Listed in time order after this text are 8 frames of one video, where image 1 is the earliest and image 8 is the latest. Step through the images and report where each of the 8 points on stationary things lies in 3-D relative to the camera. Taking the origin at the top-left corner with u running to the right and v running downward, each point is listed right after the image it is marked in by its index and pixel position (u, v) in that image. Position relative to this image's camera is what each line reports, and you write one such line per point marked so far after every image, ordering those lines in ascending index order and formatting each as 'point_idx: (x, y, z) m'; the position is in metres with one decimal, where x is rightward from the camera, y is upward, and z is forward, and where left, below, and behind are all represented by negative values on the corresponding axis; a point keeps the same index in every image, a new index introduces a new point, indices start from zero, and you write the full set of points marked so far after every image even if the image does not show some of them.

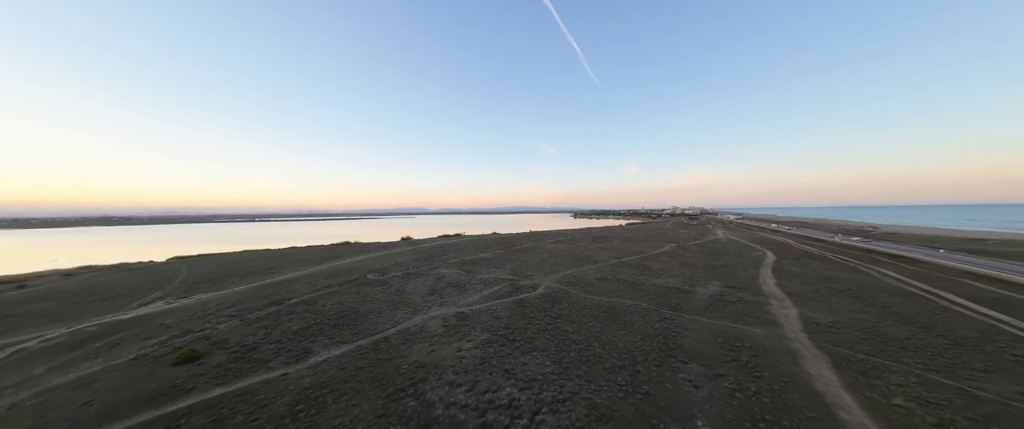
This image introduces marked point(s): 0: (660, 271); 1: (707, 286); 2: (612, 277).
0: (+5.7, -2.2, +9.7) m
1: (+6.0, -2.3, +7.7) m
2: (+3.6, -2.3, +9.0) m
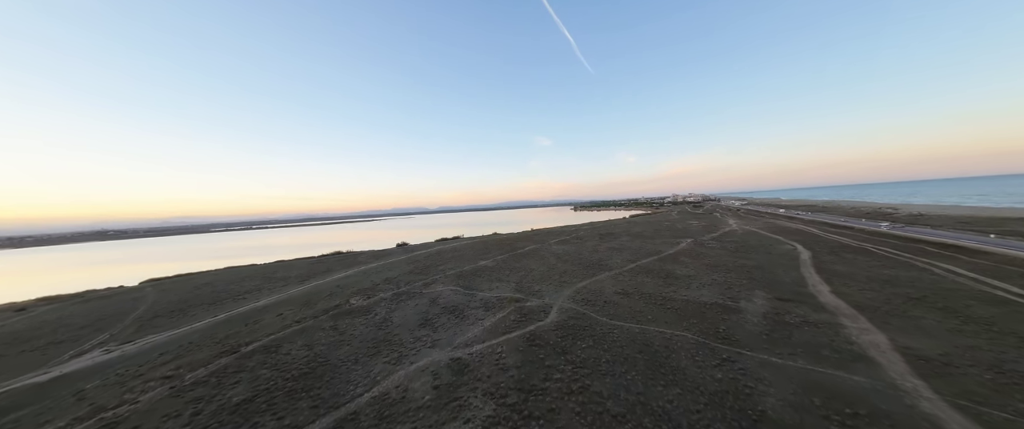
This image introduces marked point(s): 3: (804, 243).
0: (+5.9, -2.2, +8.4) m
1: (+6.2, -2.2, +6.4) m
2: (+3.8, -2.4, +7.7) m
3: (+14.5, -1.5, +12.3) m
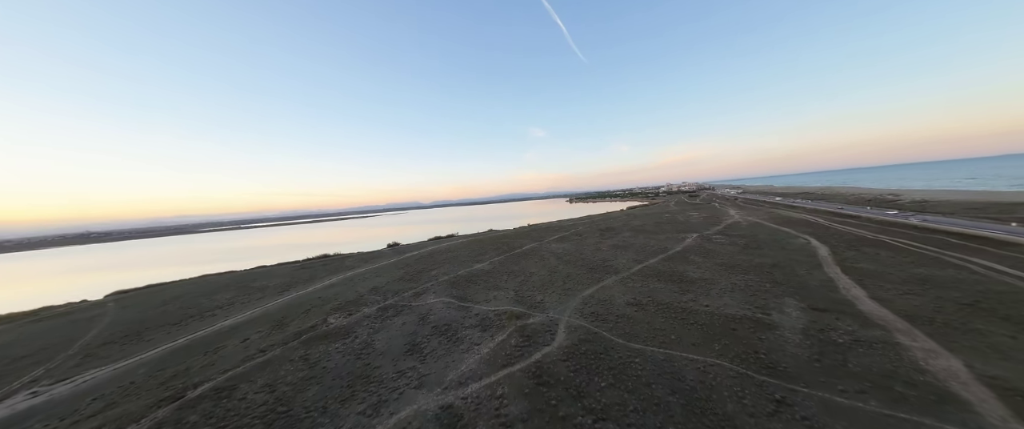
0: (+5.9, -2.1, +7.7) m
1: (+6.2, -2.2, +5.7) m
2: (+3.7, -2.4, +6.9) m
3: (+14.3, -1.1, +11.7) m
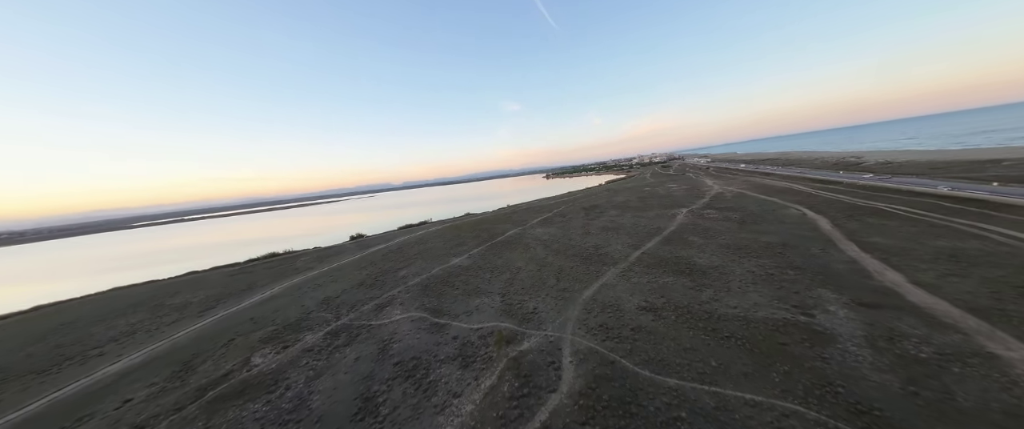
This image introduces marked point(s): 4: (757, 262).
0: (+5.5, -1.6, +6.6) m
1: (+6.0, -1.8, +4.7) m
2: (+3.4, -2.0, +5.7) m
3: (+13.5, +0.3, +11.3) m
4: (+6.9, -1.3, +7.1) m
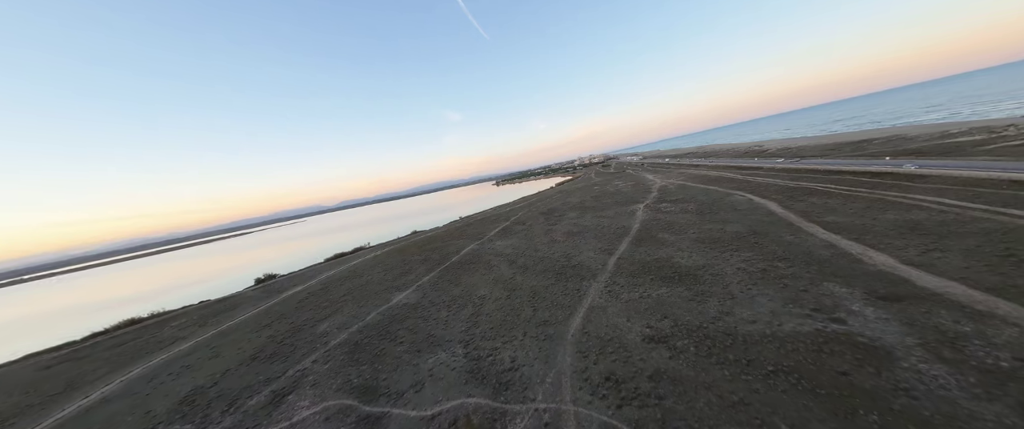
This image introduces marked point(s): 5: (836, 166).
0: (+4.7, -1.4, +5.8) m
1: (+5.5, -1.6, +4.0) m
2: (+2.9, -2.0, +4.5) m
3: (+11.4, +1.0, +11.9) m
4: (+5.9, -1.1, +6.5) m
5: (+16.4, +2.5, +12.7) m
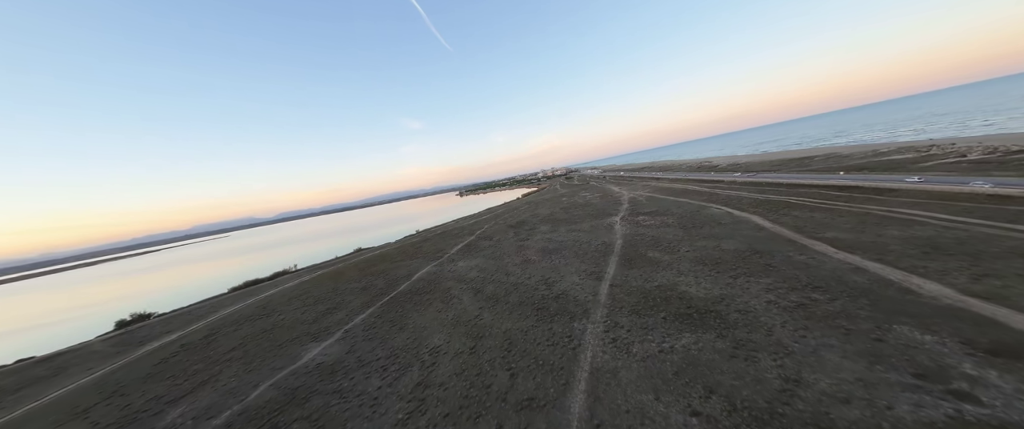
0: (+4.1, -1.8, +4.4) m
1: (+5.2, -1.8, +2.7) m
2: (+2.5, -2.3, +2.9) m
3: (+9.9, +0.4, +11.5) m
4: (+5.3, -1.4, +5.3) m
5: (+14.8, +1.8, +13.1) m
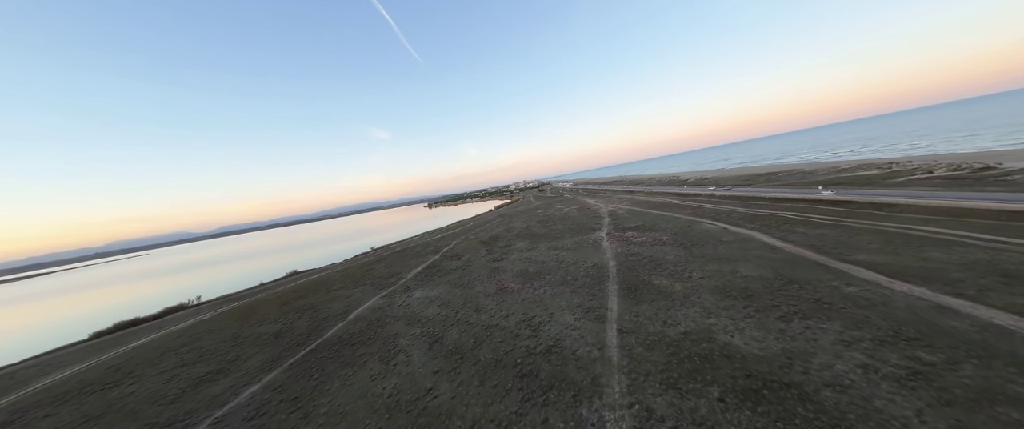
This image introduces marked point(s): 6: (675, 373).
0: (+3.8, -2.1, +2.9) m
1: (+5.1, -2.0, +1.3) m
2: (+2.4, -2.5, +1.1) m
3: (+8.8, -0.2, +10.6) m
4: (+4.9, -1.8, +3.9) m
5: (+13.5, +1.1, +12.8) m
6: (+2.3, -2.2, +3.6) m
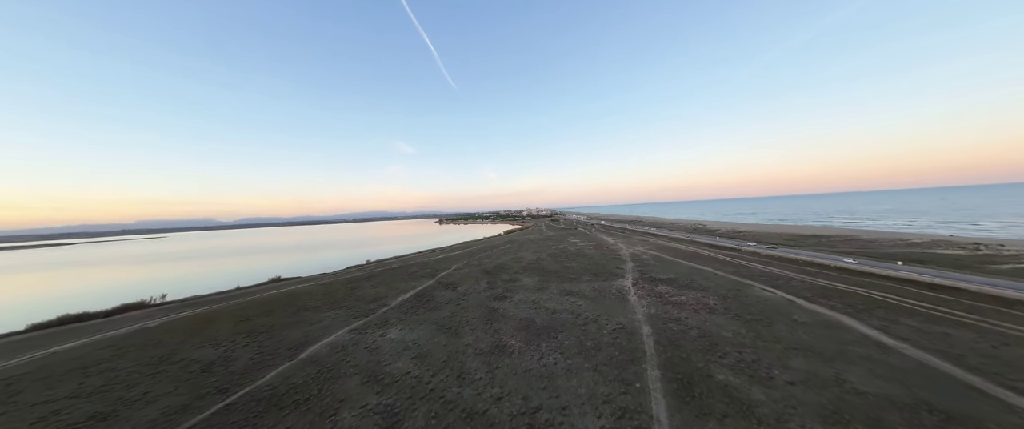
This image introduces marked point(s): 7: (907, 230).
0: (+3.6, -2.9, +0.9) m
1: (+4.9, -2.9, -0.7) m
2: (+2.1, -3.0, -0.8) m
3: (+9.1, -2.5, +8.6) m
4: (+4.8, -2.8, +1.9) m
5: (+13.9, -2.0, +10.6) m
6: (+2.2, -2.9, +1.7) m
7: (+30.5, -1.0, +19.4) m
